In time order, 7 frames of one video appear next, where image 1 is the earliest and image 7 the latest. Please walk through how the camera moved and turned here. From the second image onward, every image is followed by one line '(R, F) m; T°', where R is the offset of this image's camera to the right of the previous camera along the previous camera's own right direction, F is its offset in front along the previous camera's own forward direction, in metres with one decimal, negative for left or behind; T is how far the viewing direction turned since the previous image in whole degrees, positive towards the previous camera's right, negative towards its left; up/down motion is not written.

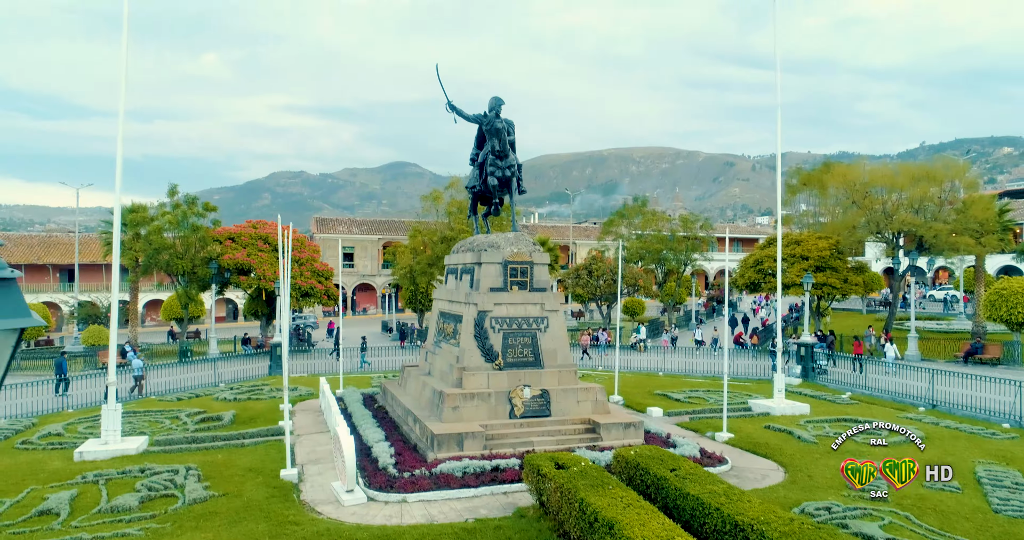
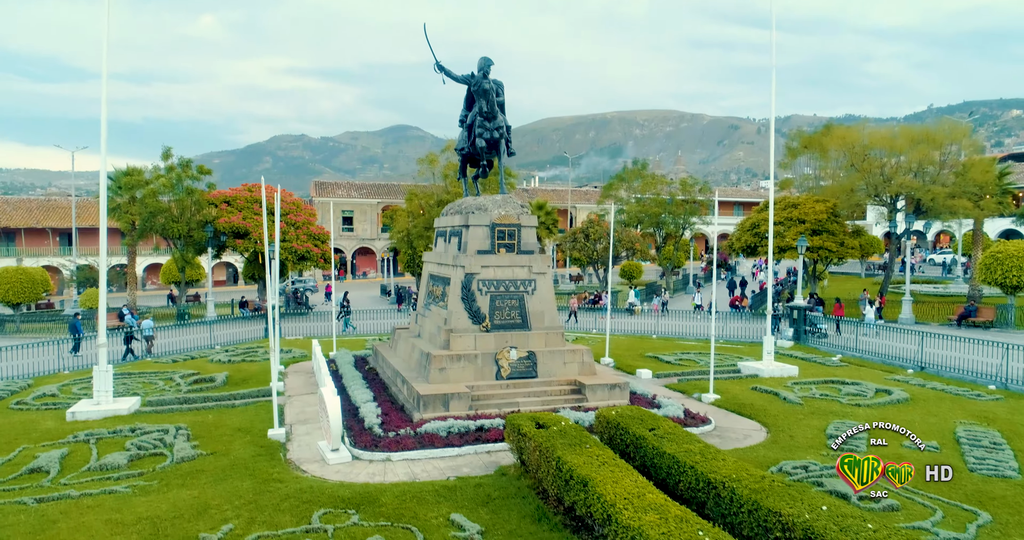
(+0.3, 0.0) m; 0°
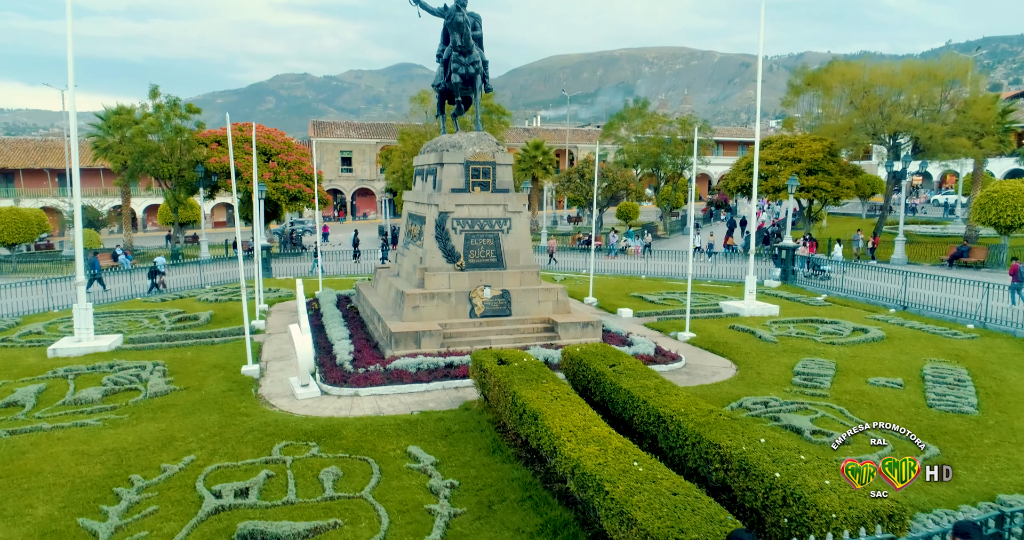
(+0.6, 0.0) m; -1°
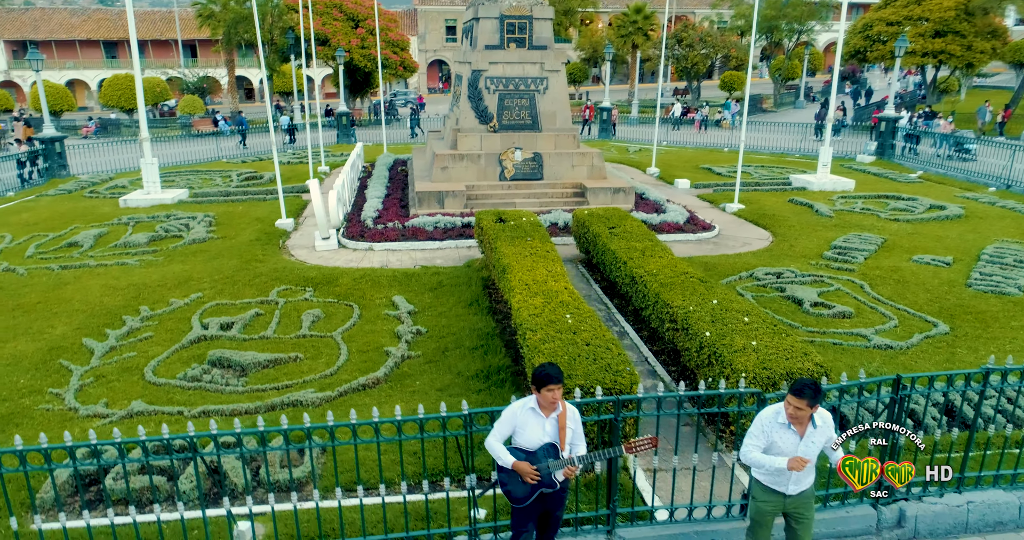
(+1.6, +0.3) m; -9°
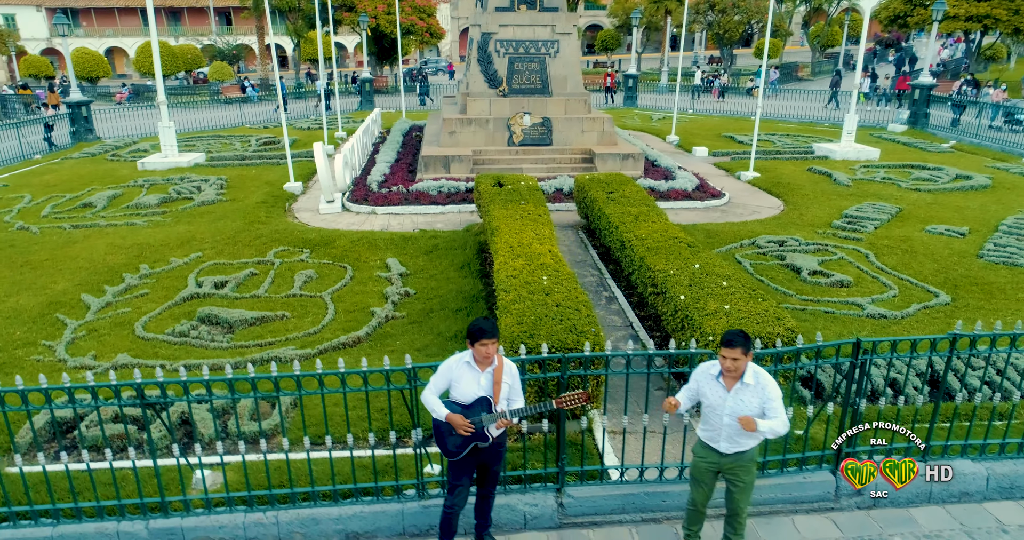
(+0.5, +0.1) m; -3°
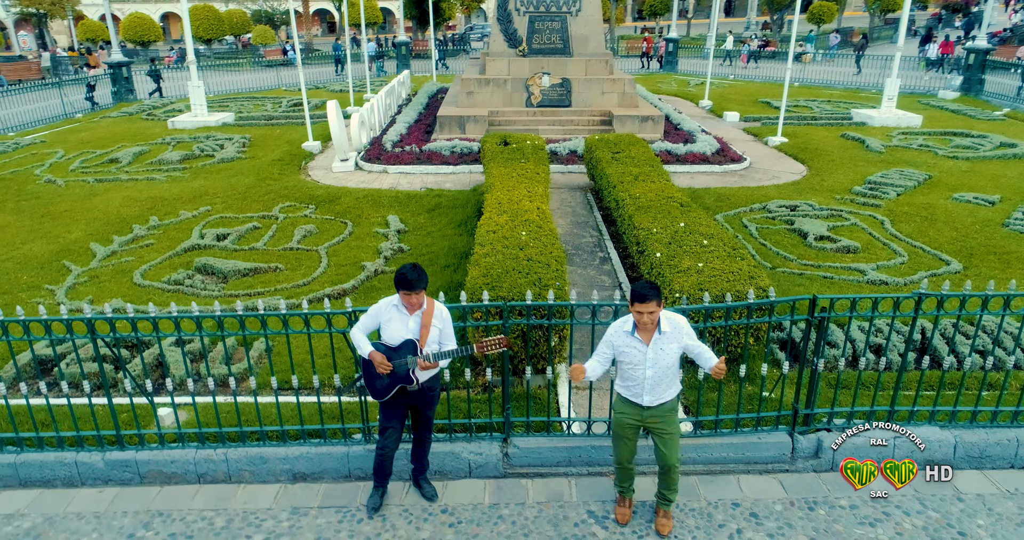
(+0.6, +0.1) m; -4°
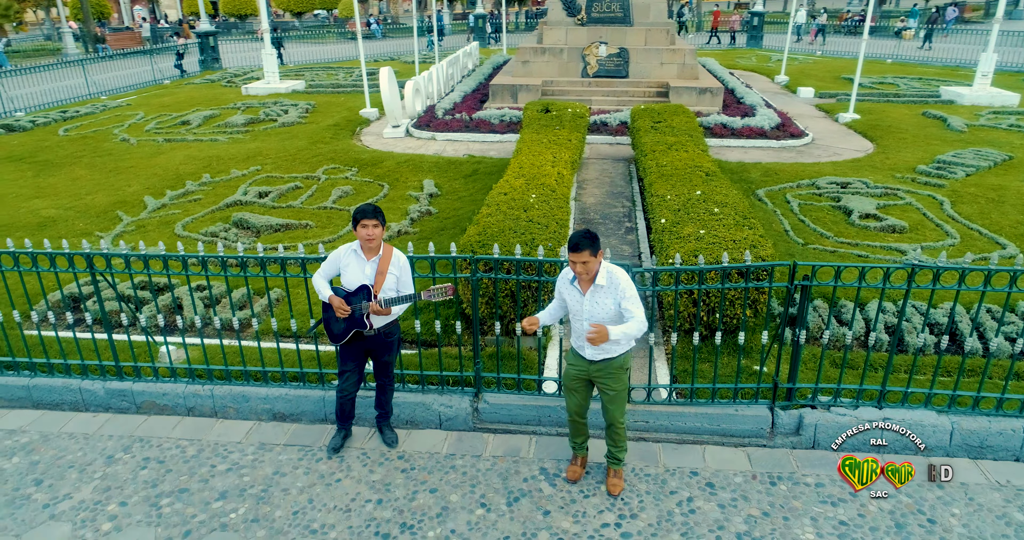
(+0.6, +0.1) m; -7°
